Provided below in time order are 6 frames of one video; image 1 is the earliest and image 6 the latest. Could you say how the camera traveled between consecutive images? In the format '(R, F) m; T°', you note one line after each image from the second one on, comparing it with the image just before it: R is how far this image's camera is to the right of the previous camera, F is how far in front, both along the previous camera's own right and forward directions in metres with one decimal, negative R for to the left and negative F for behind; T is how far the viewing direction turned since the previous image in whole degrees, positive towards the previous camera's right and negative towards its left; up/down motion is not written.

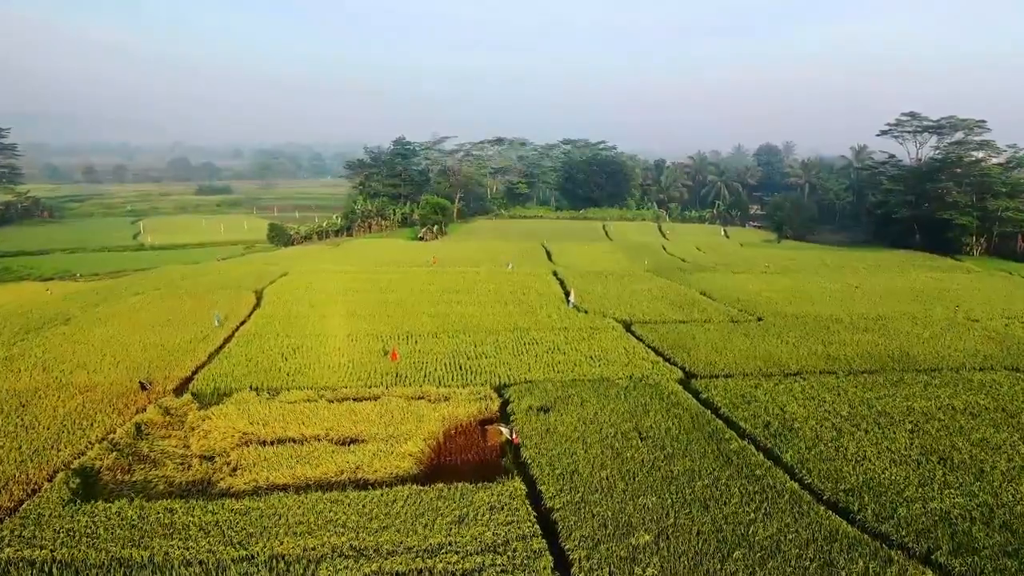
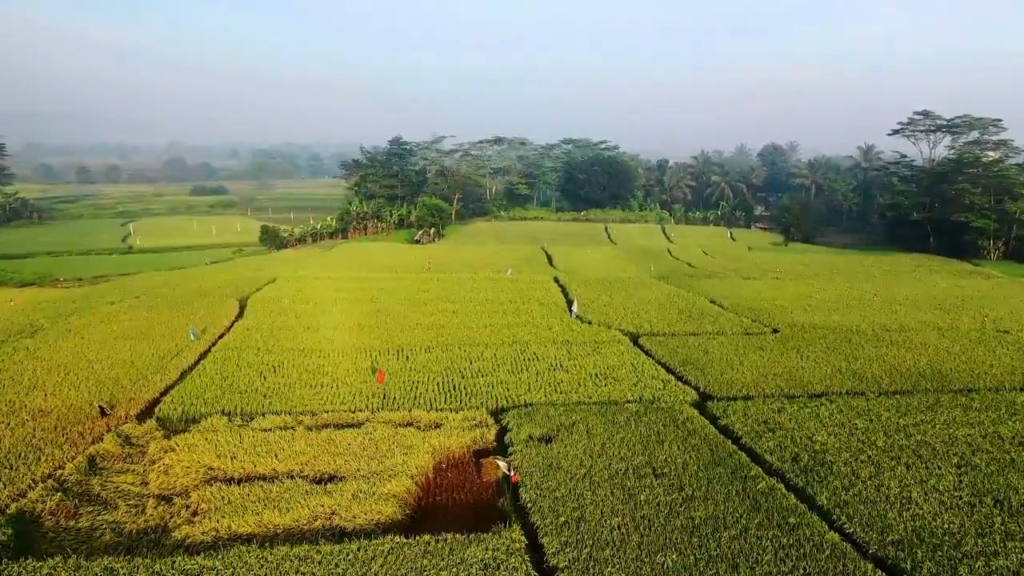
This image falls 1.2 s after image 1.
(0.0, +1.8) m; 0°
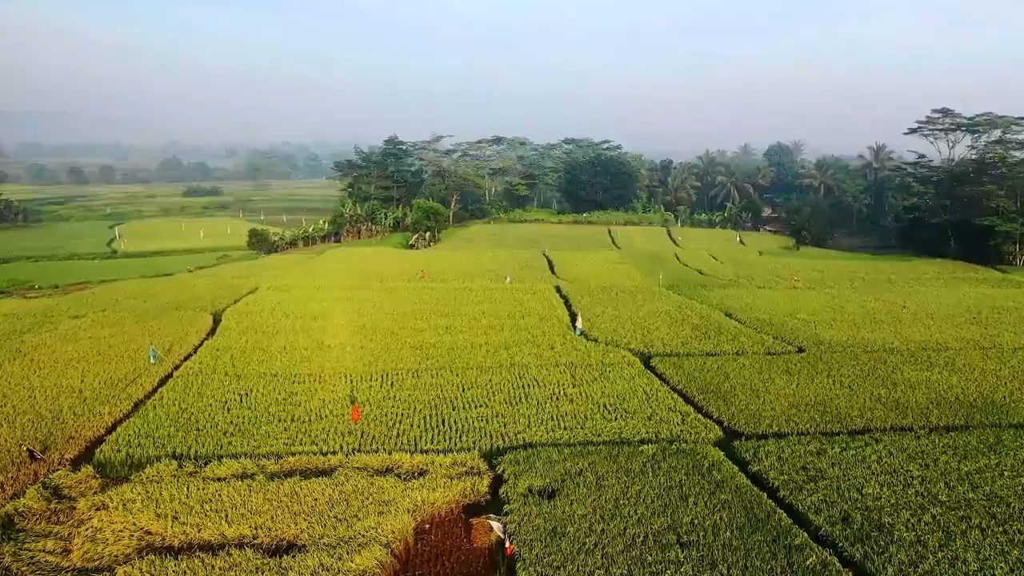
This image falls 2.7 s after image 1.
(+0.1, +2.4) m; 0°
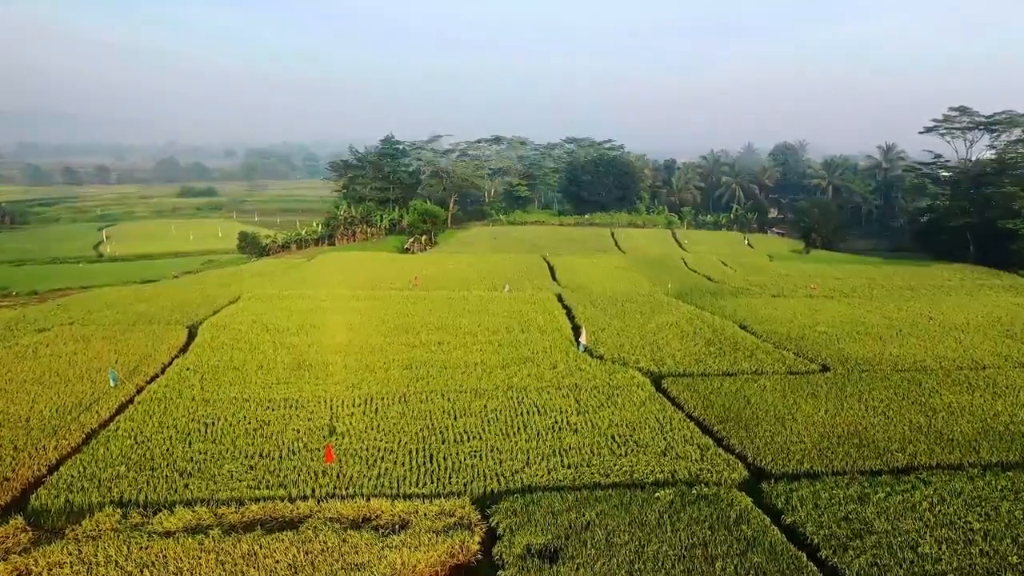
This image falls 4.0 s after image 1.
(+0.1, +2.0) m; 0°
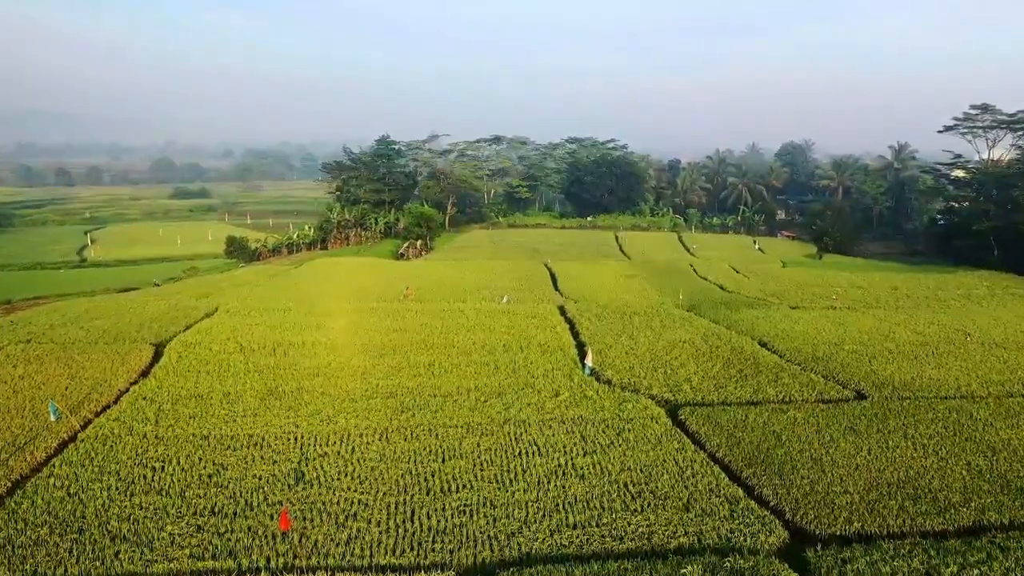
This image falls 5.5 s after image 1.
(+0.1, +2.3) m; 0°
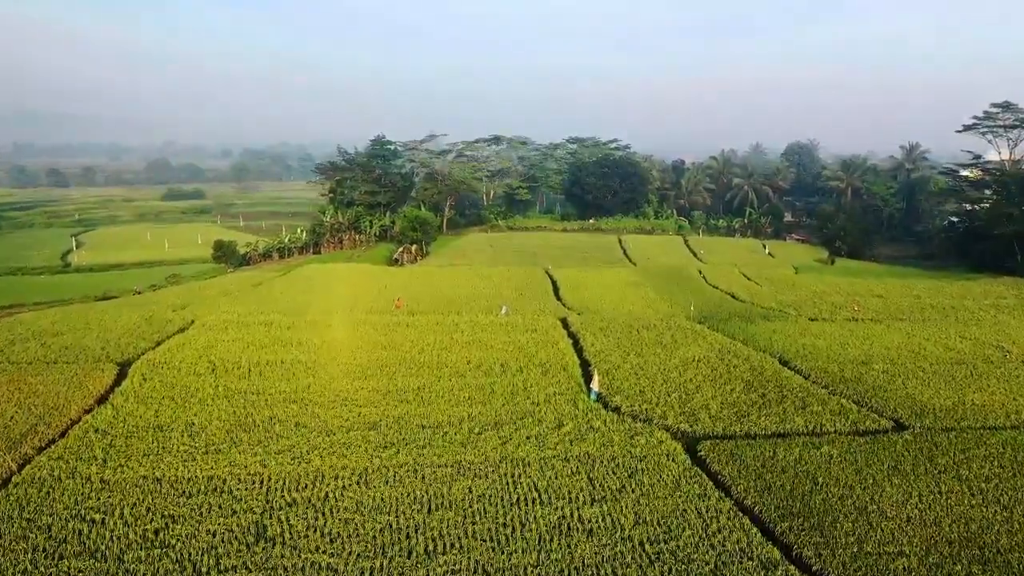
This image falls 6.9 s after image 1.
(+0.1, +2.0) m; 0°
